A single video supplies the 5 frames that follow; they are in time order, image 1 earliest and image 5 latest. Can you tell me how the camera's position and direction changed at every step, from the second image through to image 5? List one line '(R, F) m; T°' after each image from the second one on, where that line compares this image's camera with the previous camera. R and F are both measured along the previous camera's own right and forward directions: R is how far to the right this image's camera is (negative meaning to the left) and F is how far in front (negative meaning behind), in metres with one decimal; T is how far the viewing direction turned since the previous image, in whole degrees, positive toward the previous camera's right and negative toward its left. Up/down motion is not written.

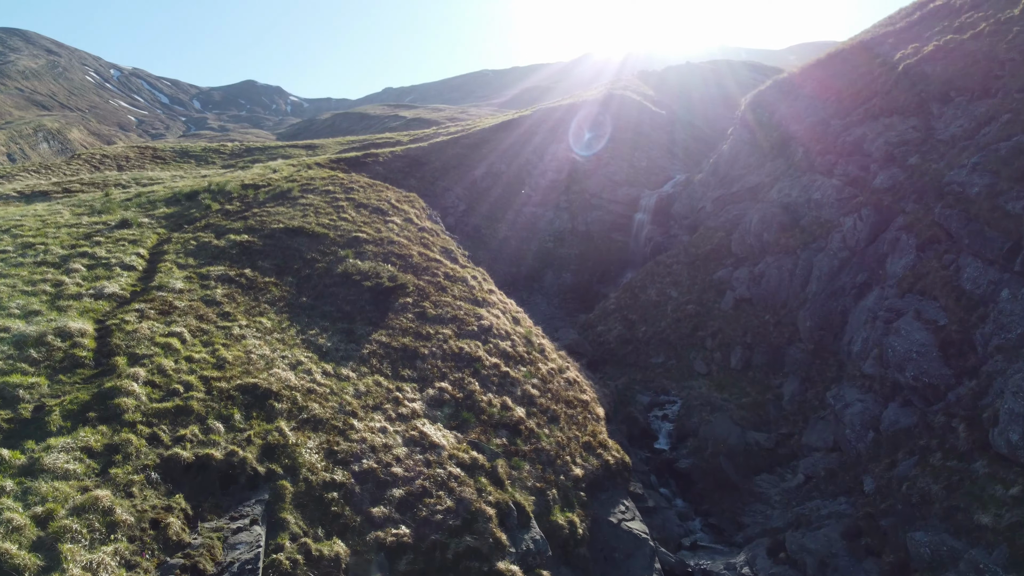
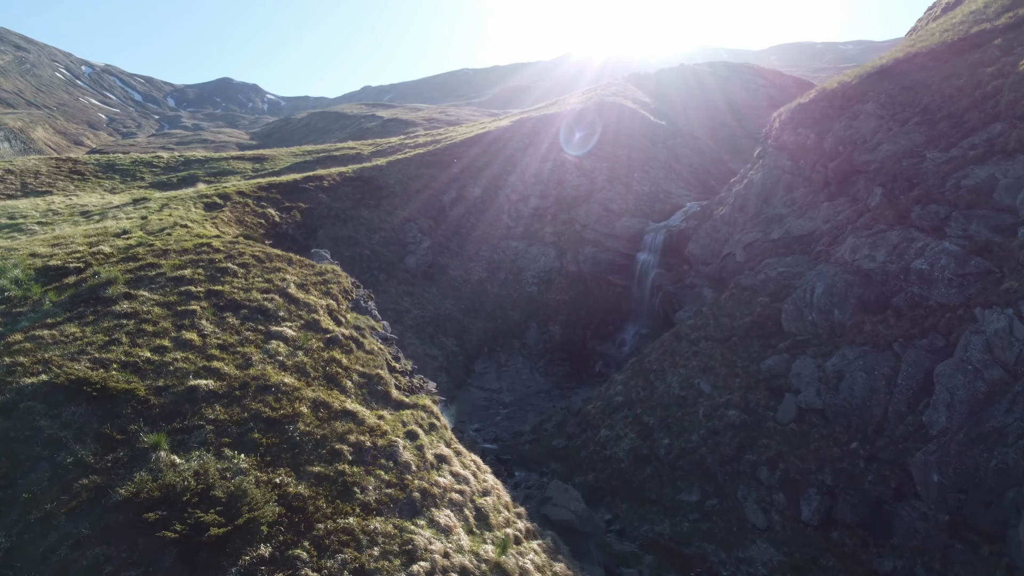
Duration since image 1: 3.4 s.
(+0.4, +12.0) m; +1°
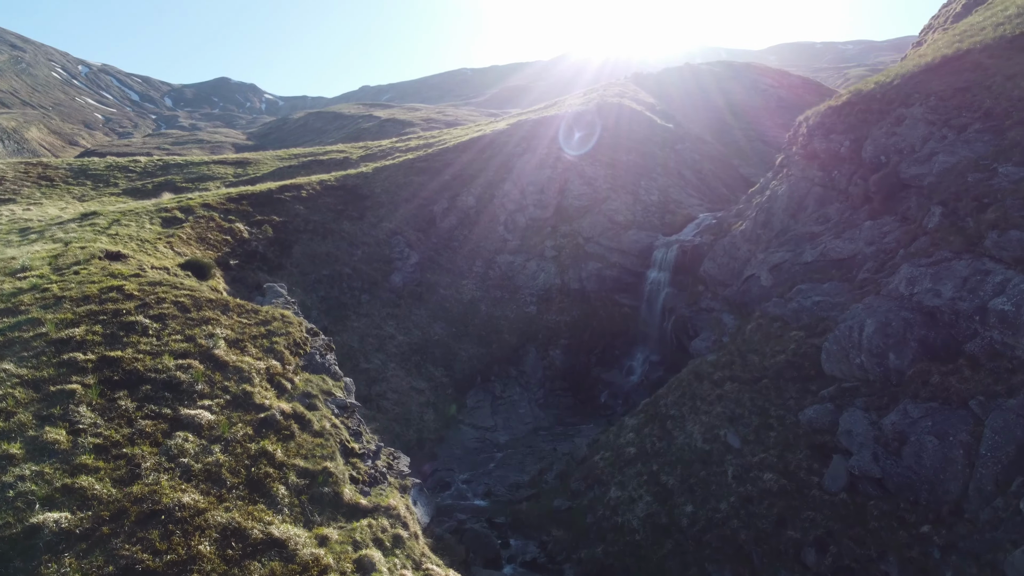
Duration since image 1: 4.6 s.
(+0.1, +4.8) m; 0°
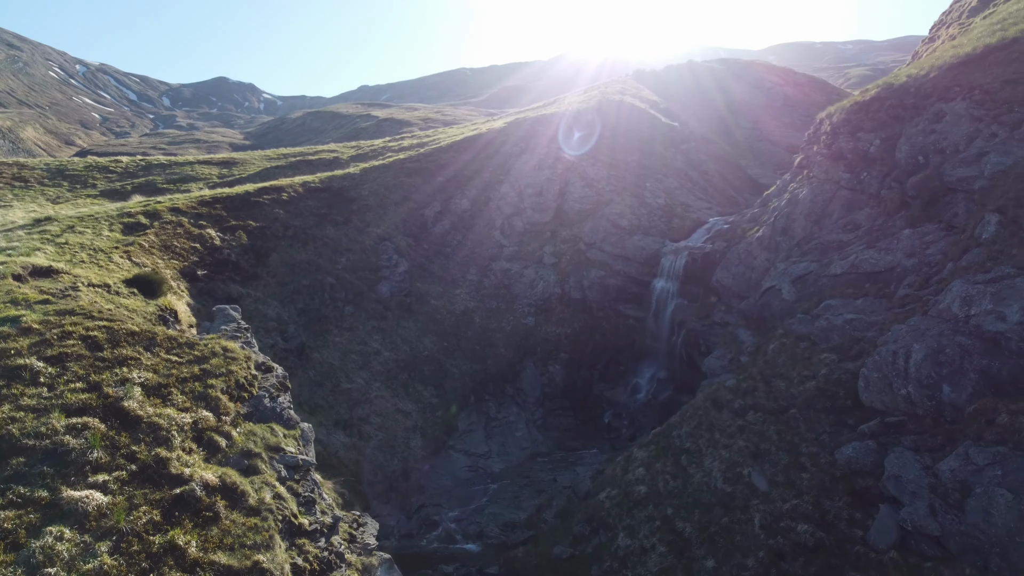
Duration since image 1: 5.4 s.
(+0.1, +3.4) m; 0°
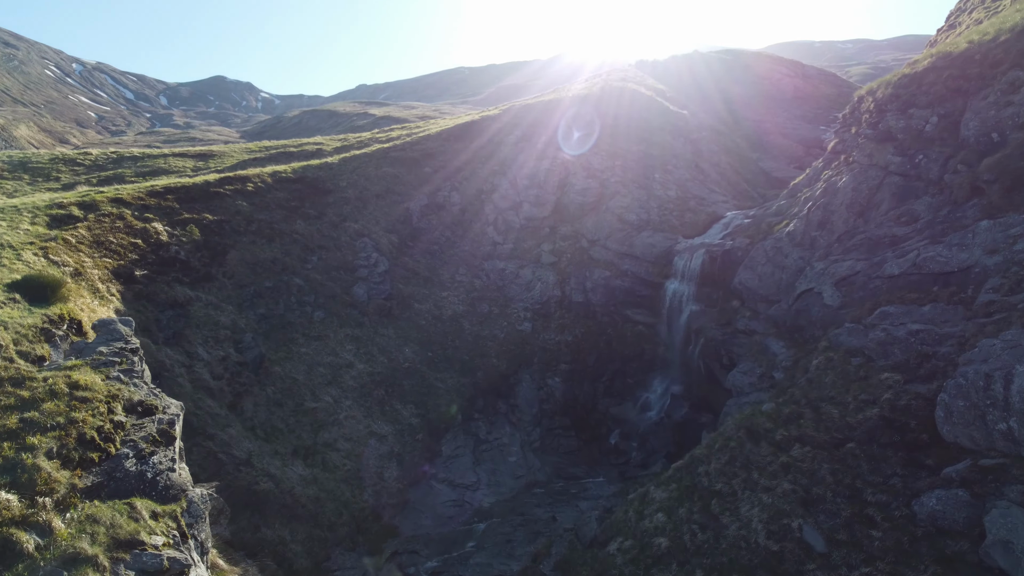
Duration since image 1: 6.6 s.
(+0.2, +5.1) m; 0°
